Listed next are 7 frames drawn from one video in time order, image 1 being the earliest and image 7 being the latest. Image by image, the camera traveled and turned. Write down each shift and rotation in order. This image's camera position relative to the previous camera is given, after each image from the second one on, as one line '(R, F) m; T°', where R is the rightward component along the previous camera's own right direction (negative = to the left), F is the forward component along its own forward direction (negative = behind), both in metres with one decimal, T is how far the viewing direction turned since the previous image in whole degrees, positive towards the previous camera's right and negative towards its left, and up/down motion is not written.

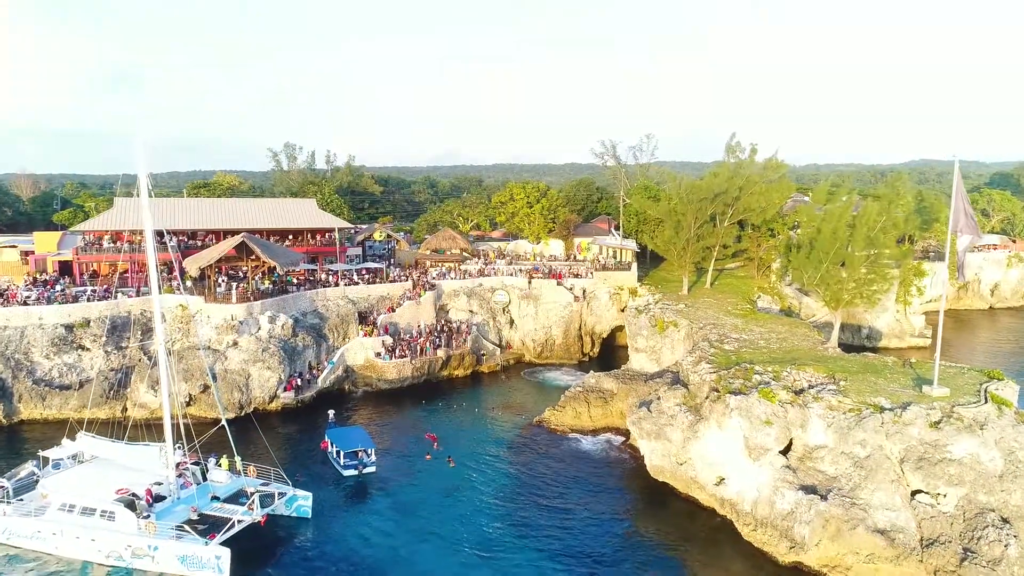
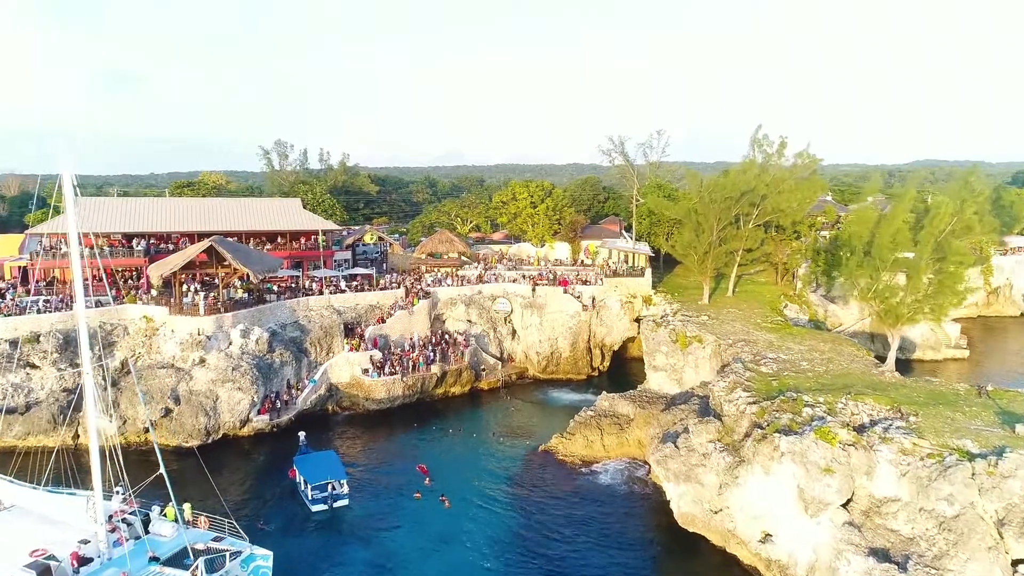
(0.0, +5.2) m; 0°
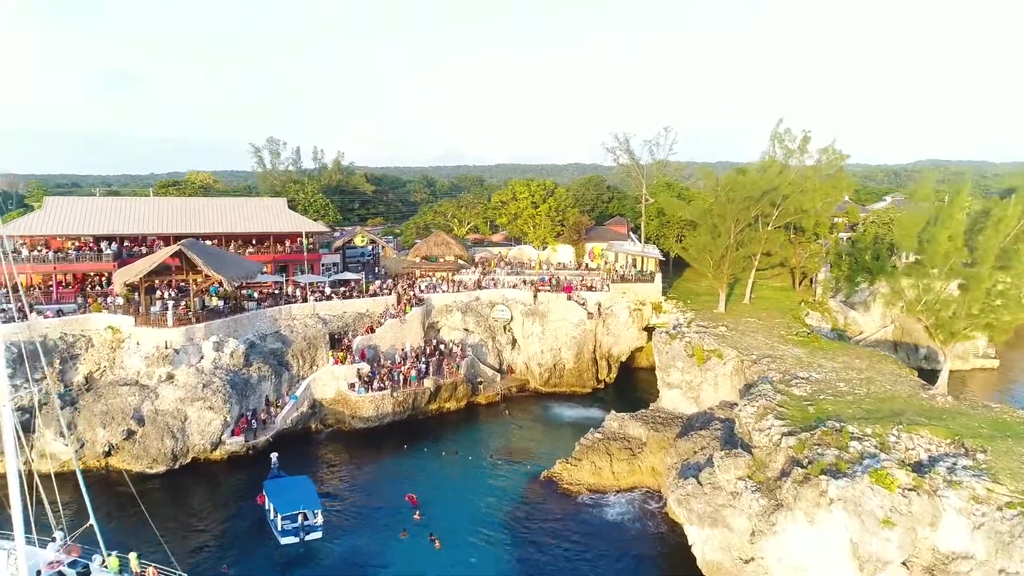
(+0.1, +3.8) m; 0°
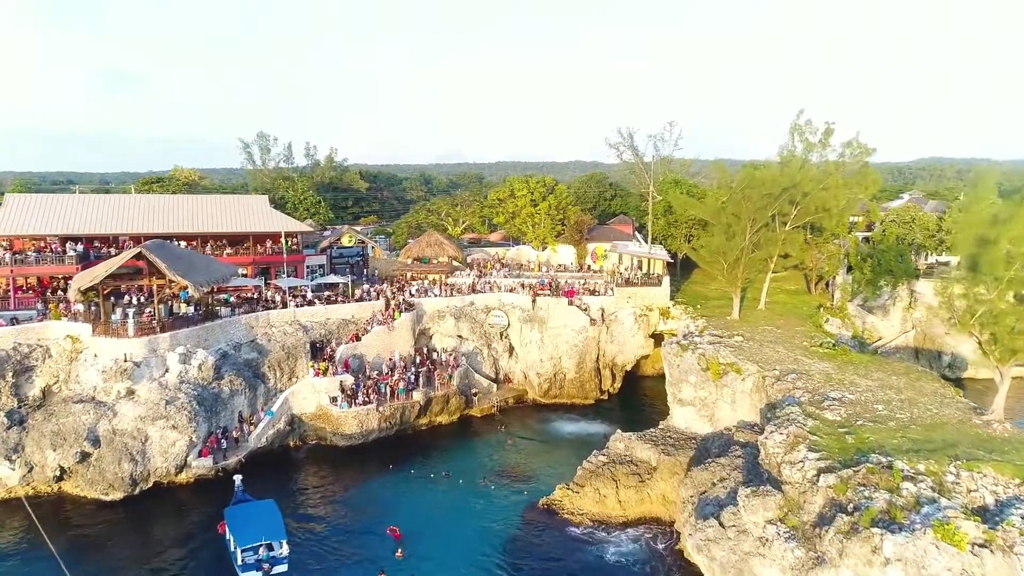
(+0.2, +3.5) m; 0°
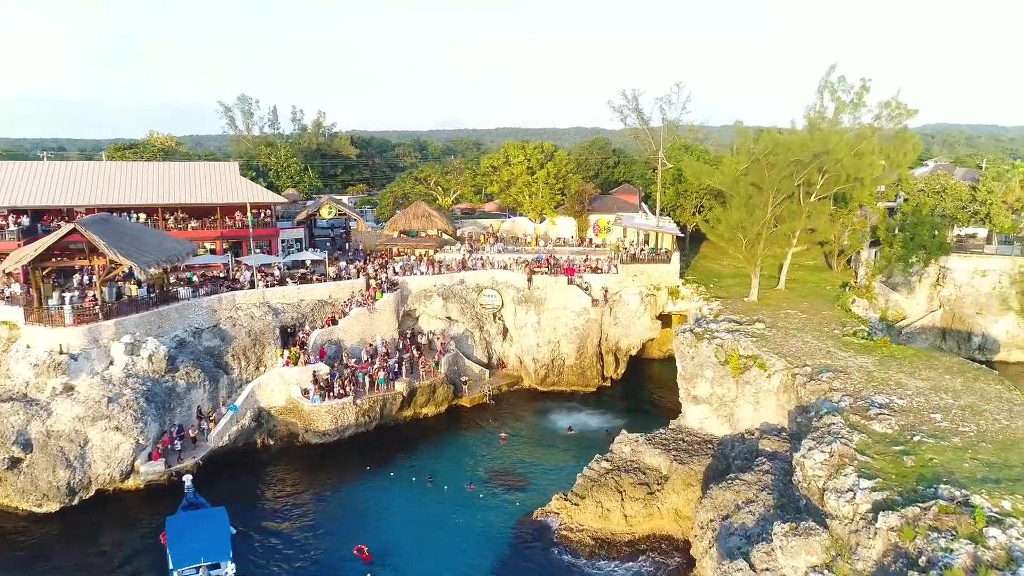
(+0.4, +4.3) m; 0°
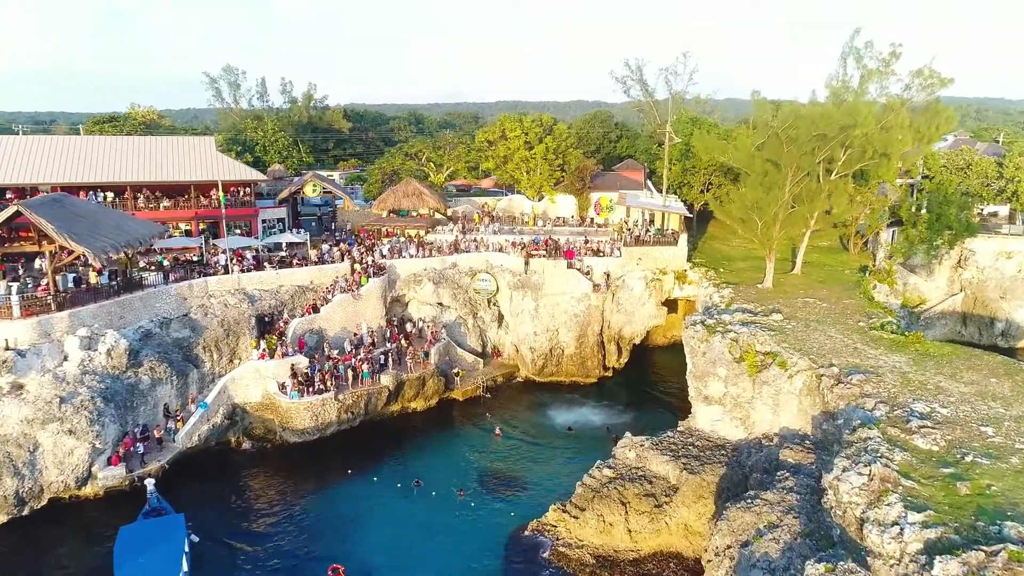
(+0.3, +2.8) m; 0°
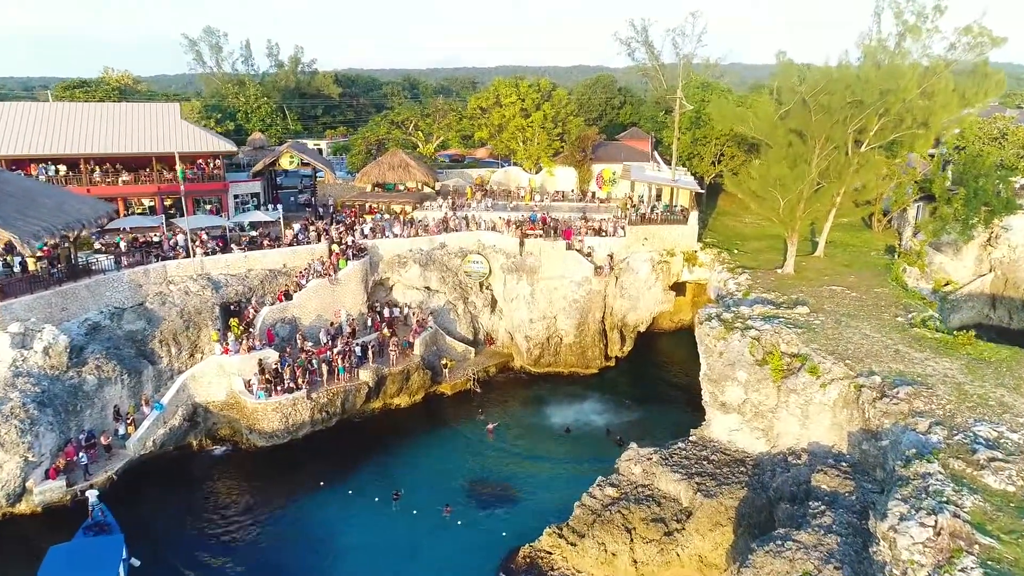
(+0.4, +3.5) m; 0°
